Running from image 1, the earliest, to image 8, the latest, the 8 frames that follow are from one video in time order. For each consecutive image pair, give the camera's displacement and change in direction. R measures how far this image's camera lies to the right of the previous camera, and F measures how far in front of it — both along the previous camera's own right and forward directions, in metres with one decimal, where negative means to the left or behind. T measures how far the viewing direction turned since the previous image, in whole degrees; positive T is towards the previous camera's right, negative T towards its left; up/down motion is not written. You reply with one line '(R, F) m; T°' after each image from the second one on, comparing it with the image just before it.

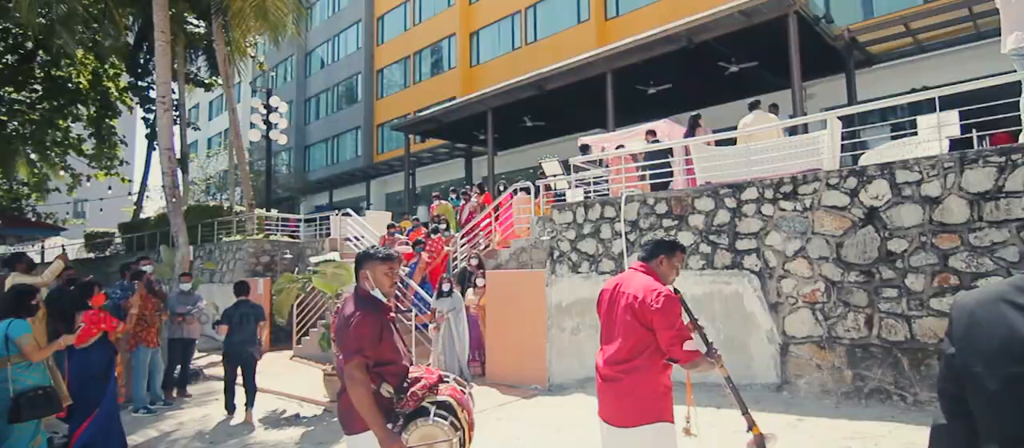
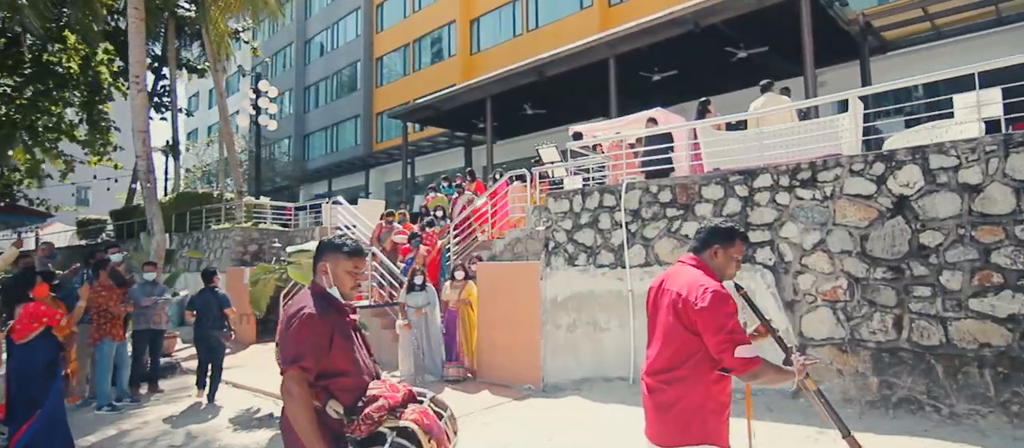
(+0.2, +0.6) m; 0°
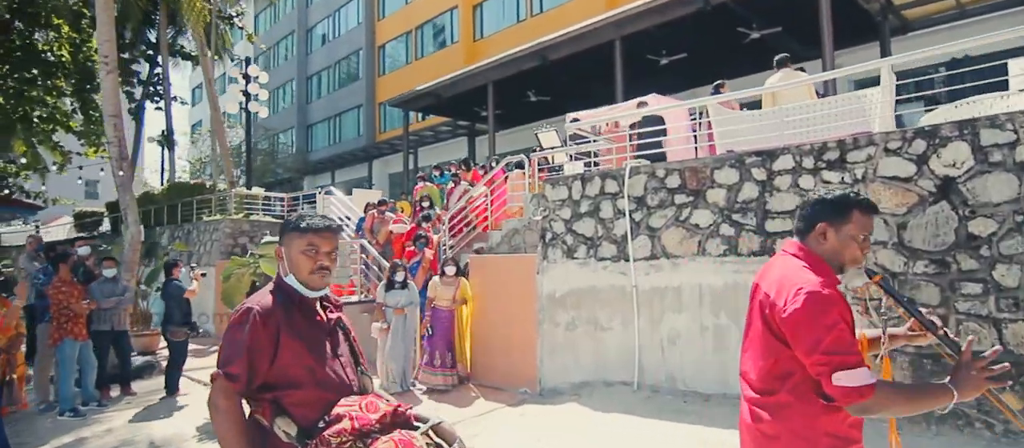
(+0.2, +0.7) m; -1°
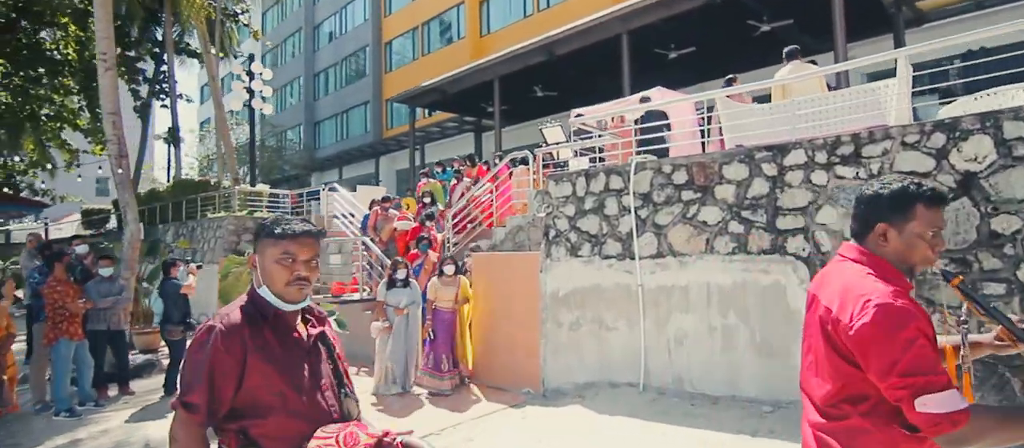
(+0.1, +0.2) m; -1°
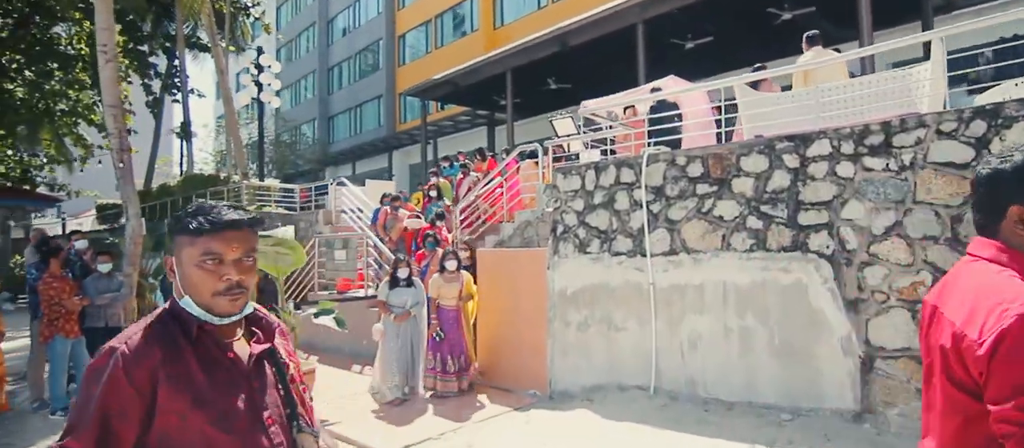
(+0.1, +0.3) m; -2°
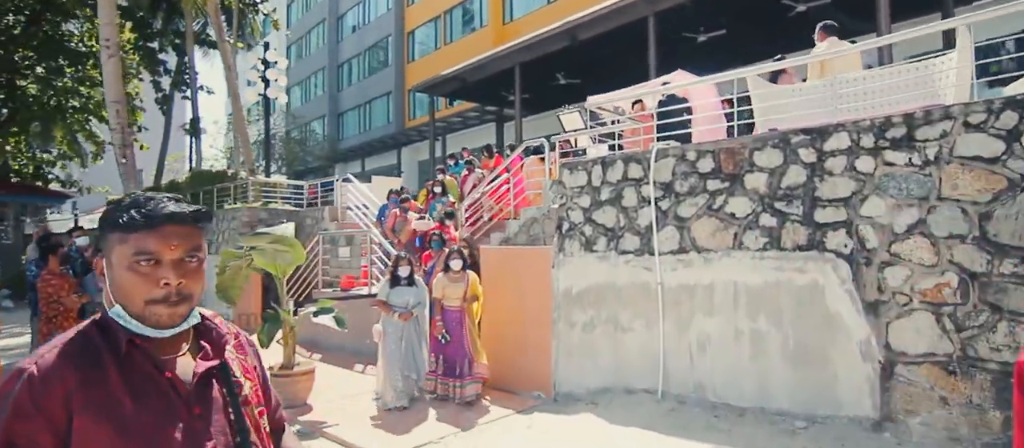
(+0.1, +0.2) m; -1°
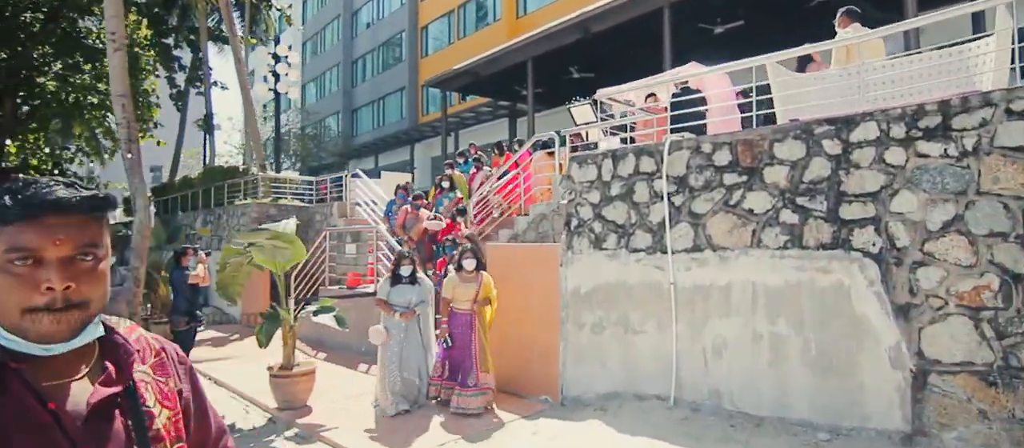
(+0.1, +0.3) m; -2°
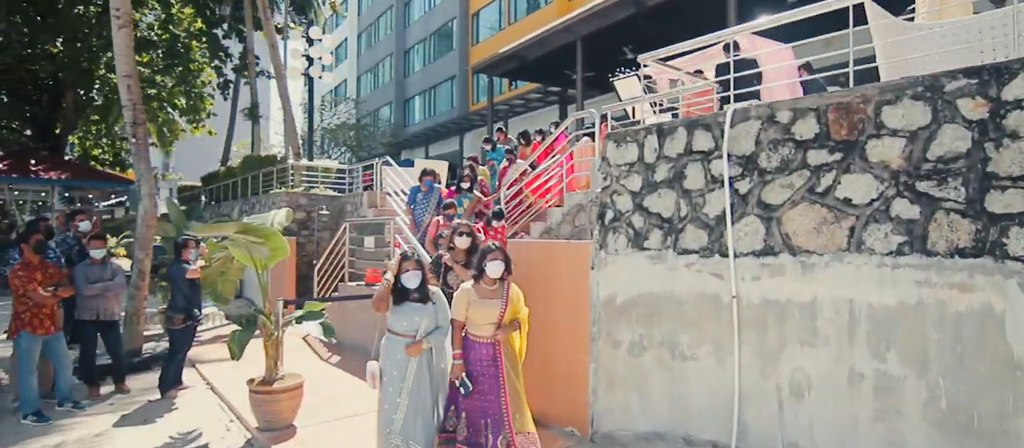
(+0.3, +1.2) m; -6°
